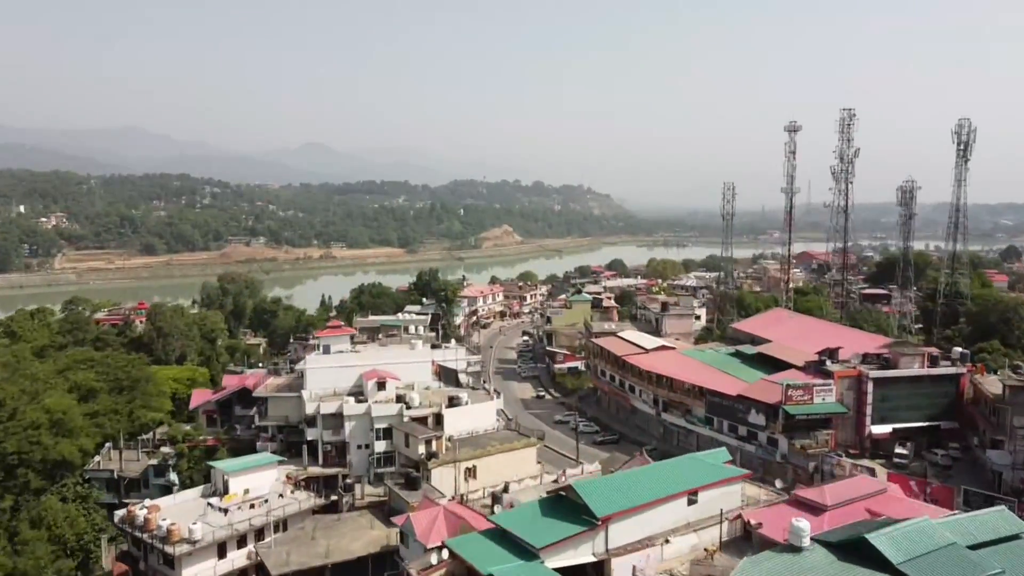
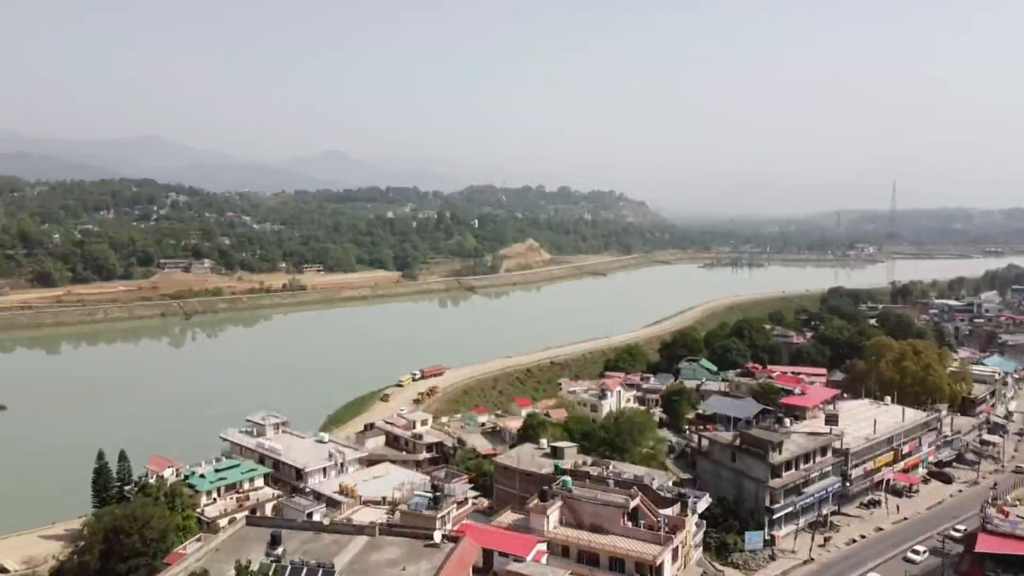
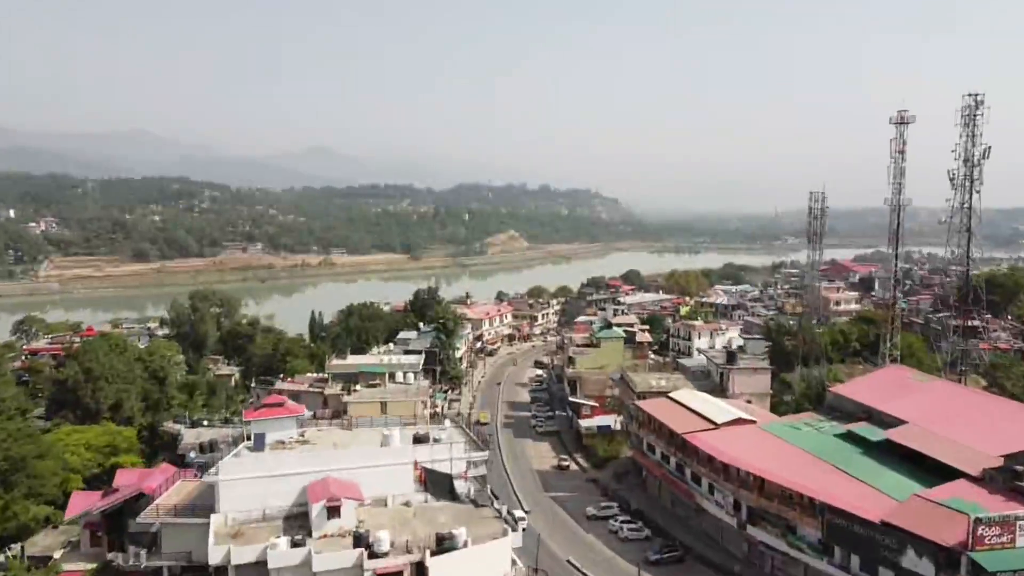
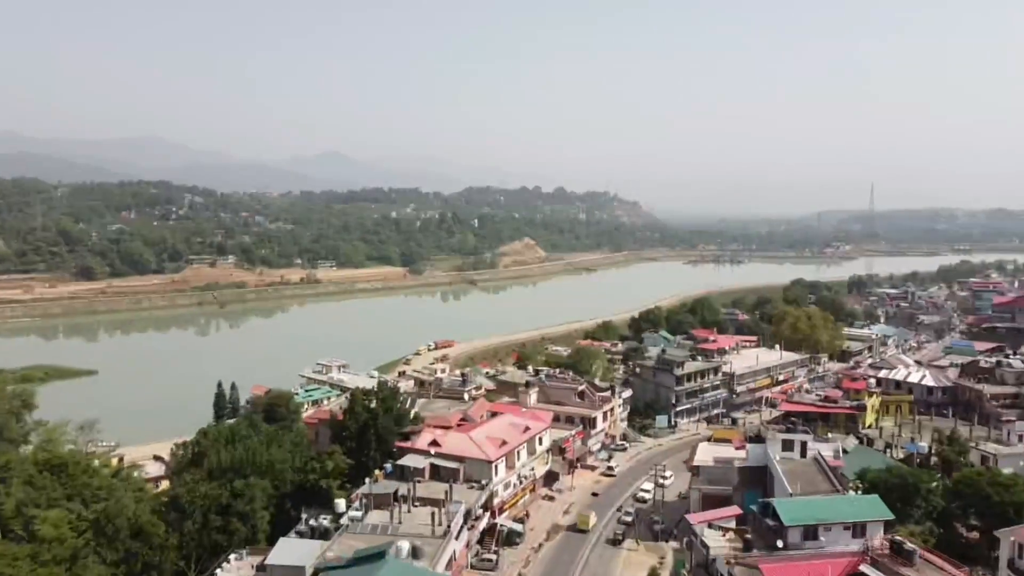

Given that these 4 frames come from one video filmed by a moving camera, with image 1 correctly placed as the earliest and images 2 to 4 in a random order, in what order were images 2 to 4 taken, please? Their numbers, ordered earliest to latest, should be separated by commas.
3, 4, 2
